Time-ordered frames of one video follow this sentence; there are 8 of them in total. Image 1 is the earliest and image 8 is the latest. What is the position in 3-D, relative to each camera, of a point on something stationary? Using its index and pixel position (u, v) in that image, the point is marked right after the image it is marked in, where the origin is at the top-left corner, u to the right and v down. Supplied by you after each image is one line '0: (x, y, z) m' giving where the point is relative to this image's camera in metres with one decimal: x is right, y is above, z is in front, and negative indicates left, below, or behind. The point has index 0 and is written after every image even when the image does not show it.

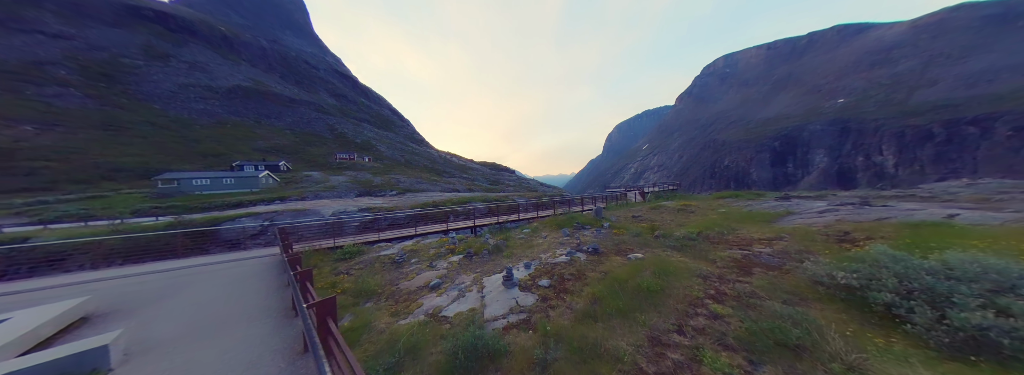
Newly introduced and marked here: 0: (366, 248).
0: (-7.4, -3.1, +11.9) m
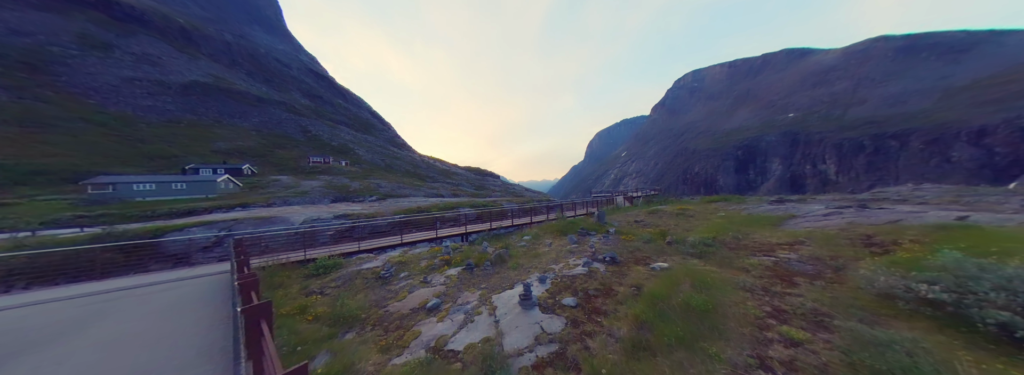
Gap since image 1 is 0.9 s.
0: (-7.5, -3.3, +10.4) m
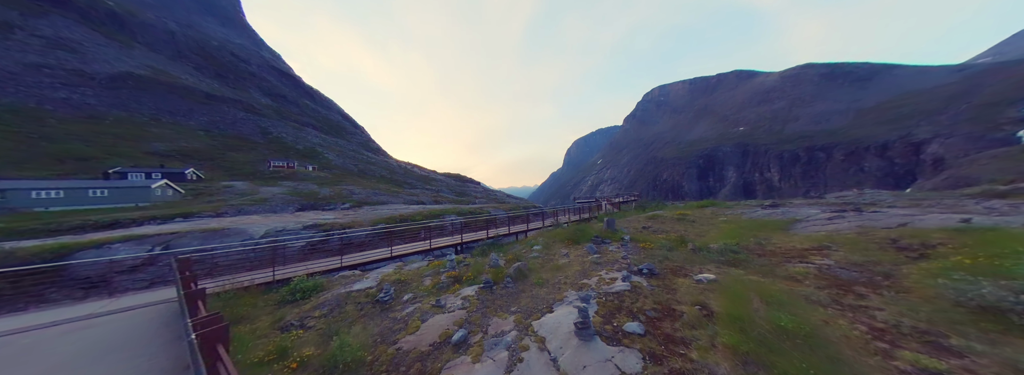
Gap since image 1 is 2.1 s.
0: (-6.9, -3.5, +8.7) m
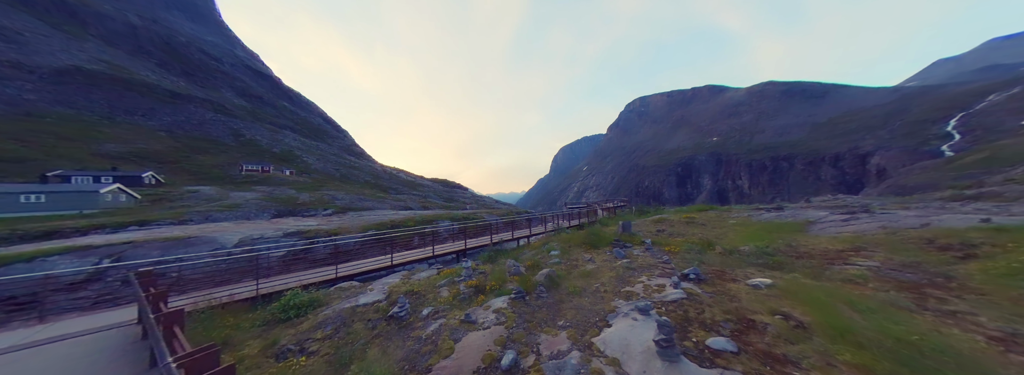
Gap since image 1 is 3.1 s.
0: (-6.1, -3.5, +7.6) m
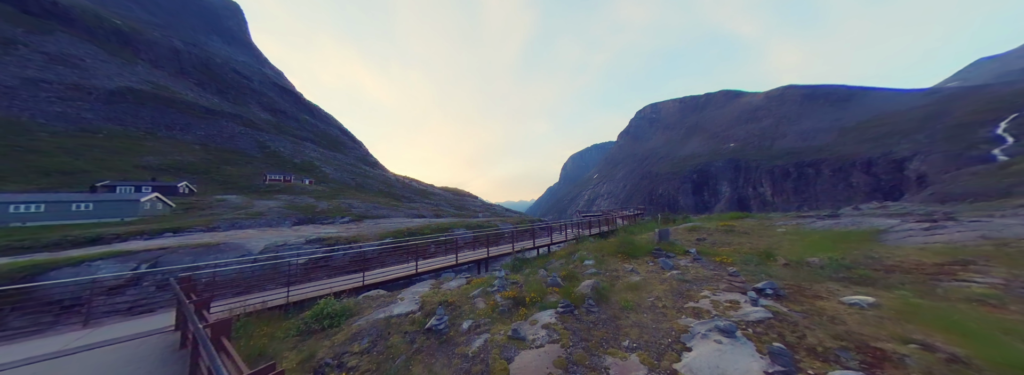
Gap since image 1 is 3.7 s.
0: (-4.9, -3.6, +7.3) m
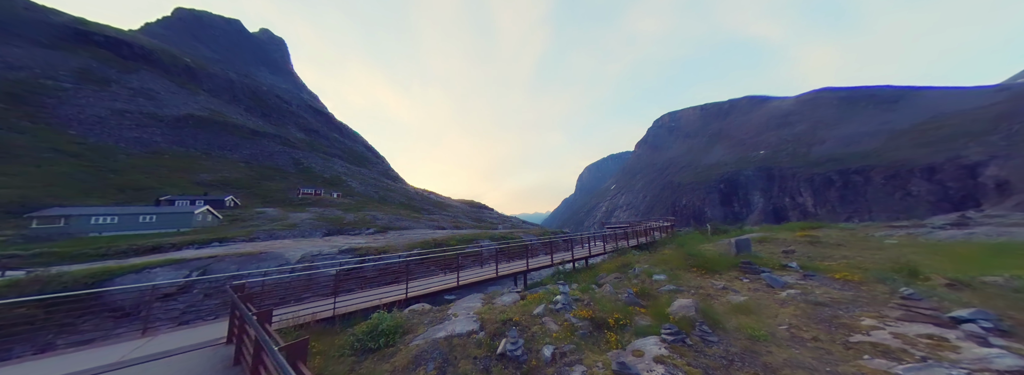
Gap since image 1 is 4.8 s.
0: (-3.0, -3.6, +6.4) m
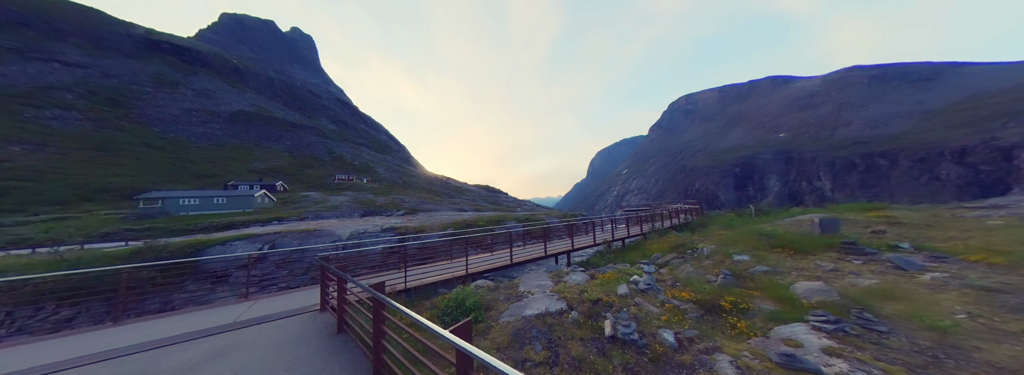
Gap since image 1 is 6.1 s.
0: (-0.9, -2.8, +6.2) m
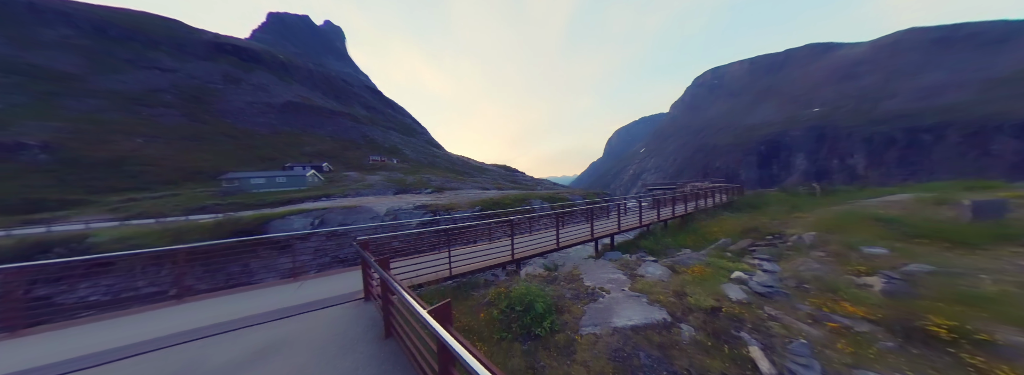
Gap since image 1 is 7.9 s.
0: (+0.6, -2.2, +5.1) m
